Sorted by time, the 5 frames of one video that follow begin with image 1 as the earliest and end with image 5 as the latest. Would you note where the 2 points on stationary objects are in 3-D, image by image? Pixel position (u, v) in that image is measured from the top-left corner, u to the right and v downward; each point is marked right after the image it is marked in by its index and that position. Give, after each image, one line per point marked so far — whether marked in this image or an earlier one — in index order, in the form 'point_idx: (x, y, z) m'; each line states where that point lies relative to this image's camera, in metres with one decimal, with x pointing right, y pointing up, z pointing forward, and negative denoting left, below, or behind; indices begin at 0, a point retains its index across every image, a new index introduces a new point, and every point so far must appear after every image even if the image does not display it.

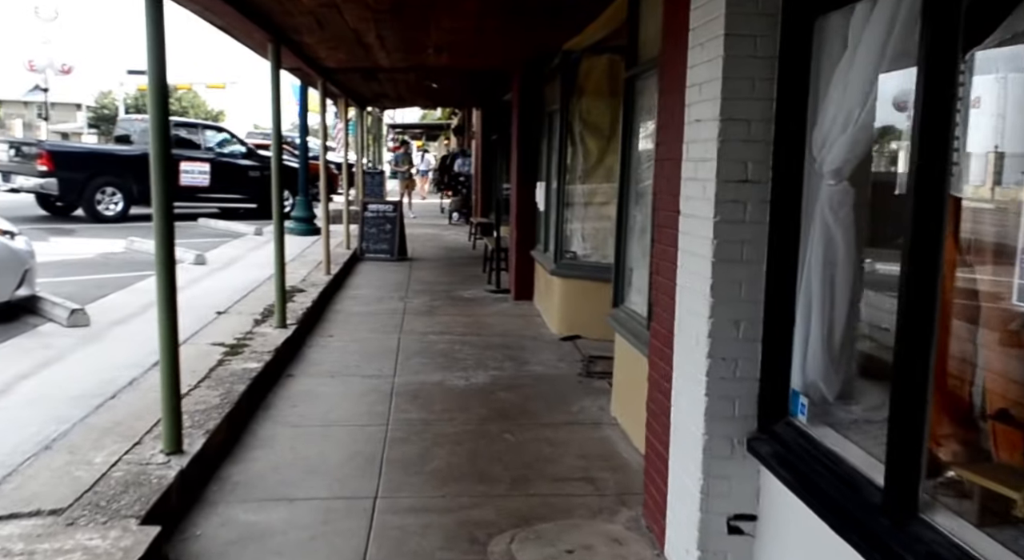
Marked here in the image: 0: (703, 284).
0: (+0.6, 0.0, +2.7) m
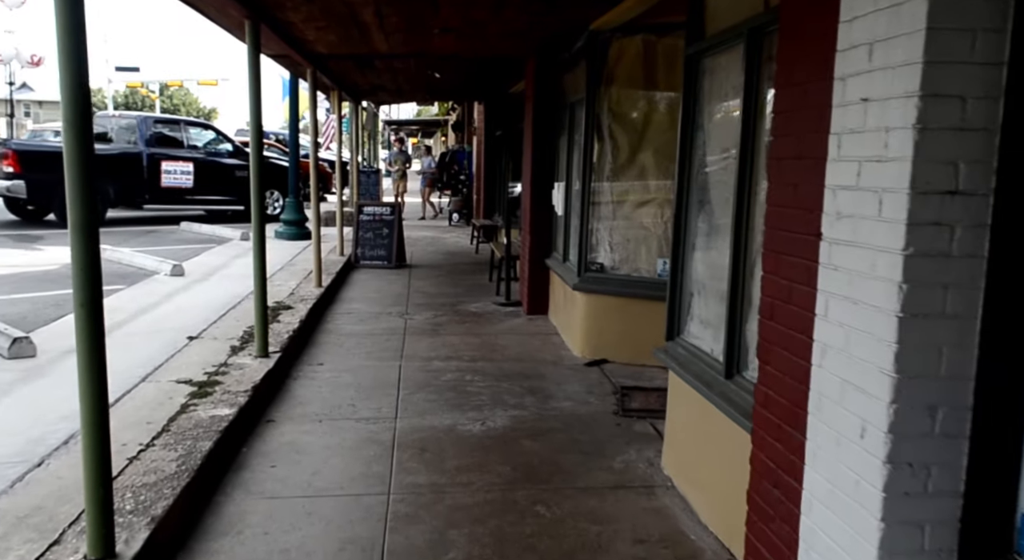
0: (+0.8, -0.1, +1.8) m
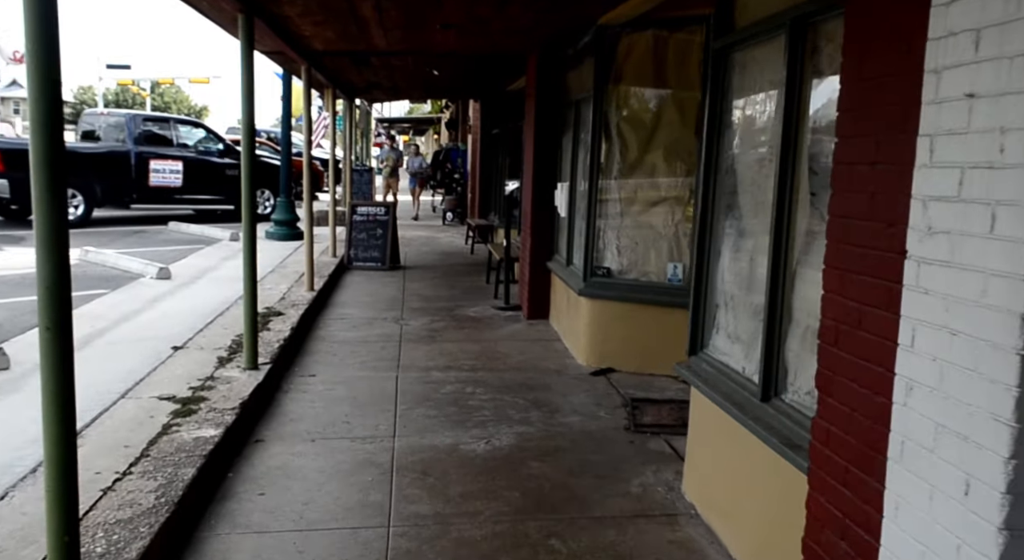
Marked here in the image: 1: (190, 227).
0: (+0.9, -0.2, +1.5) m
1: (-5.1, +0.8, +12.8) m
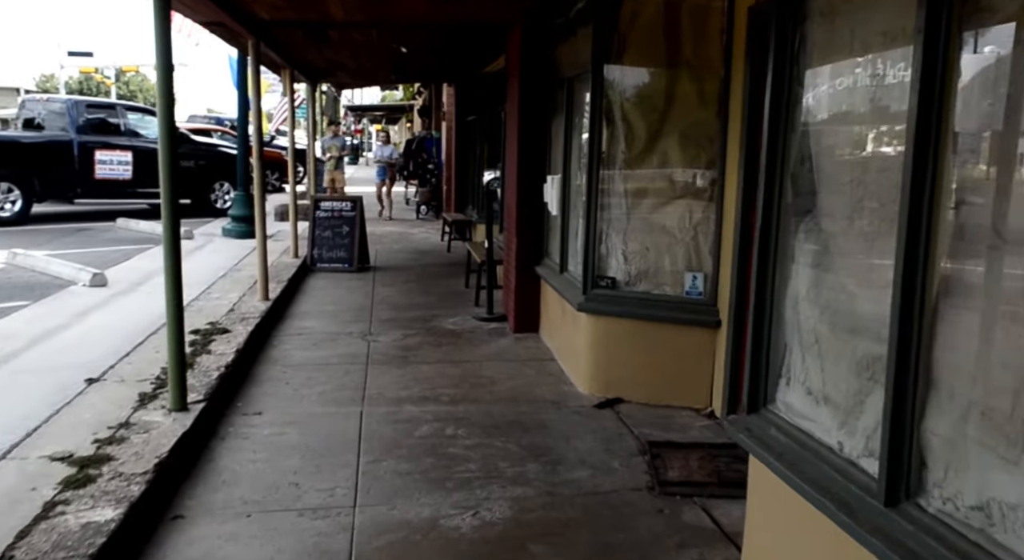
0: (+0.9, -0.3, +0.6) m
1: (-5.3, +0.8, +11.7) m
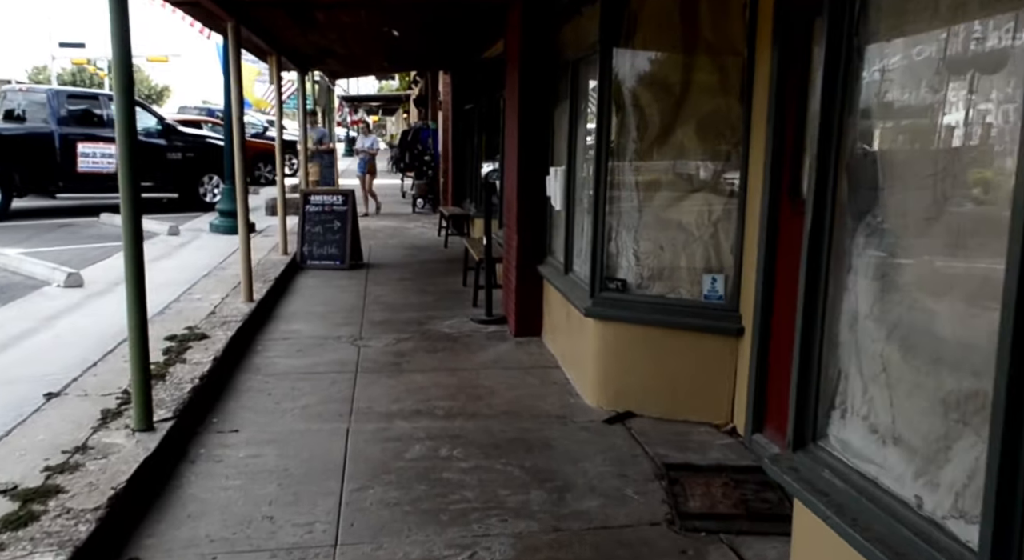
0: (+0.9, -0.4, +0.1) m
1: (-5.4, +0.8, +11.3) m
